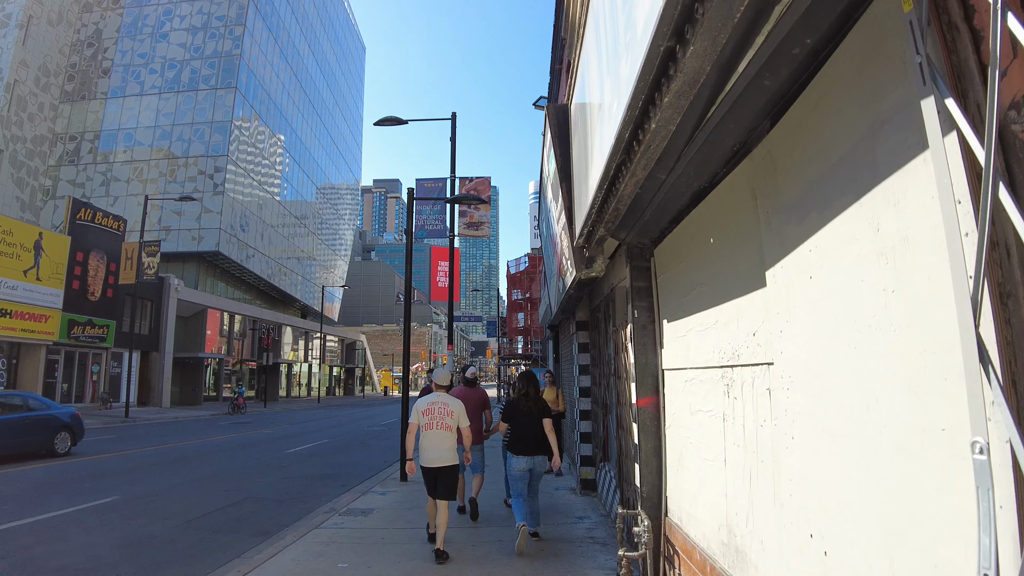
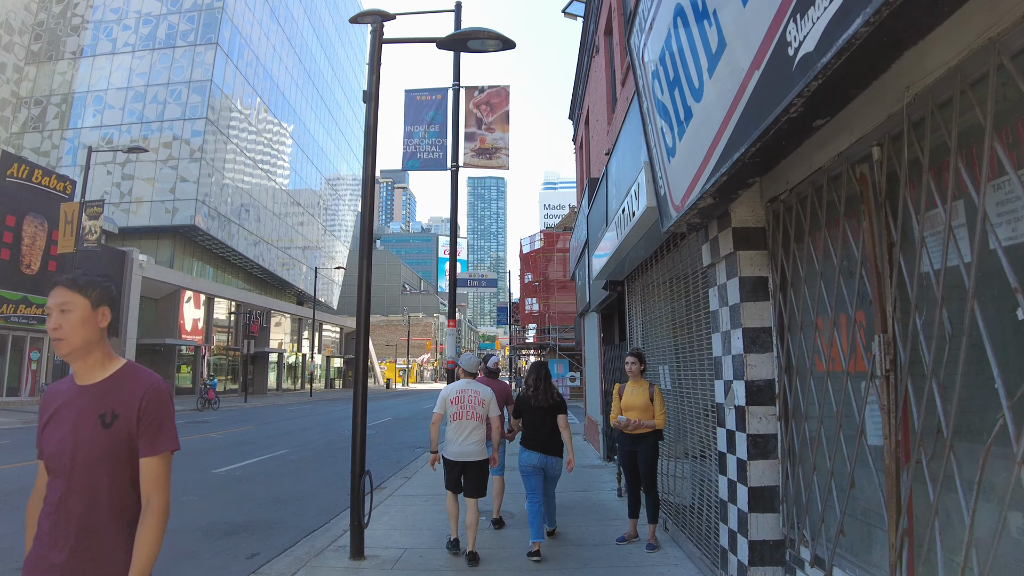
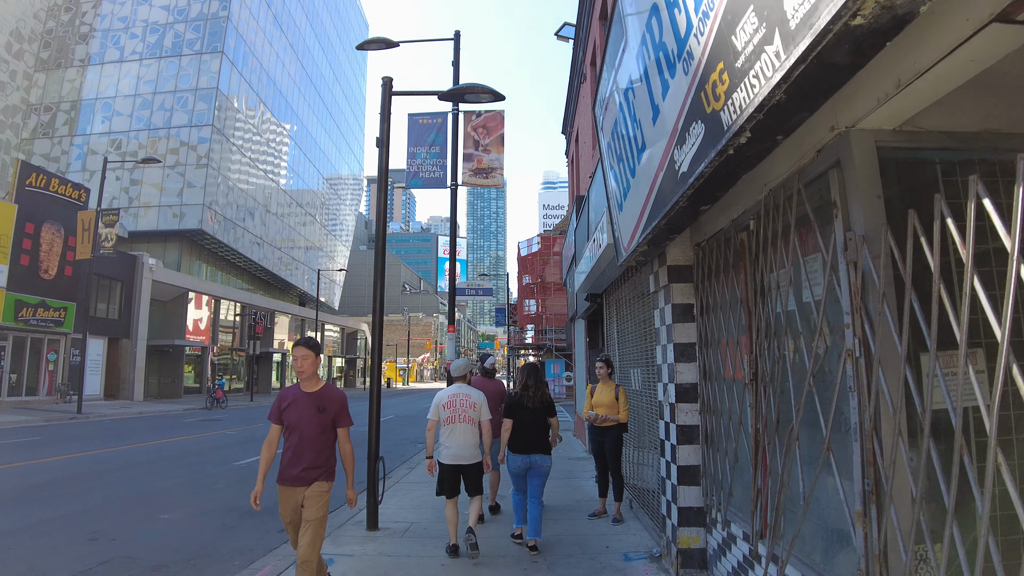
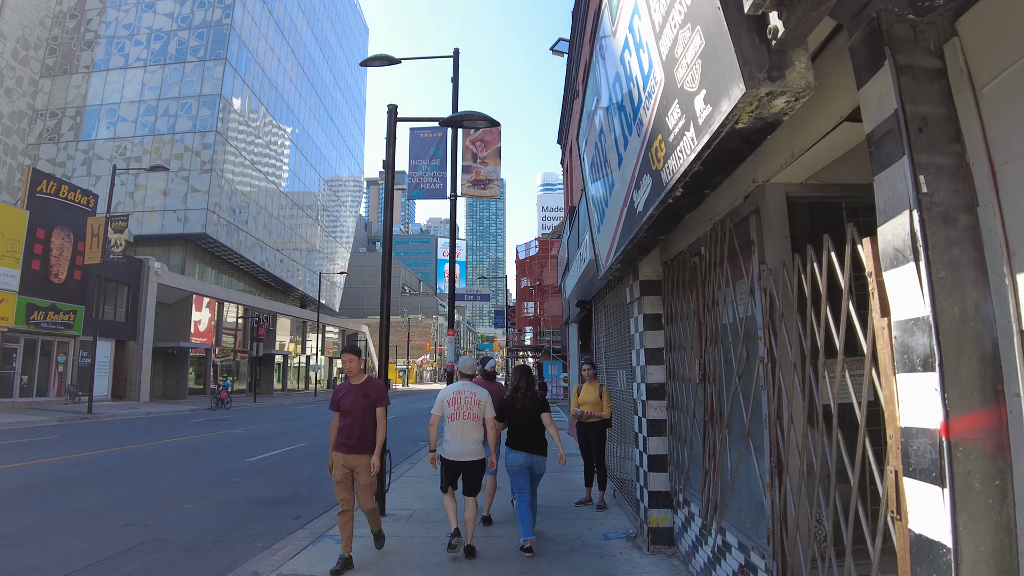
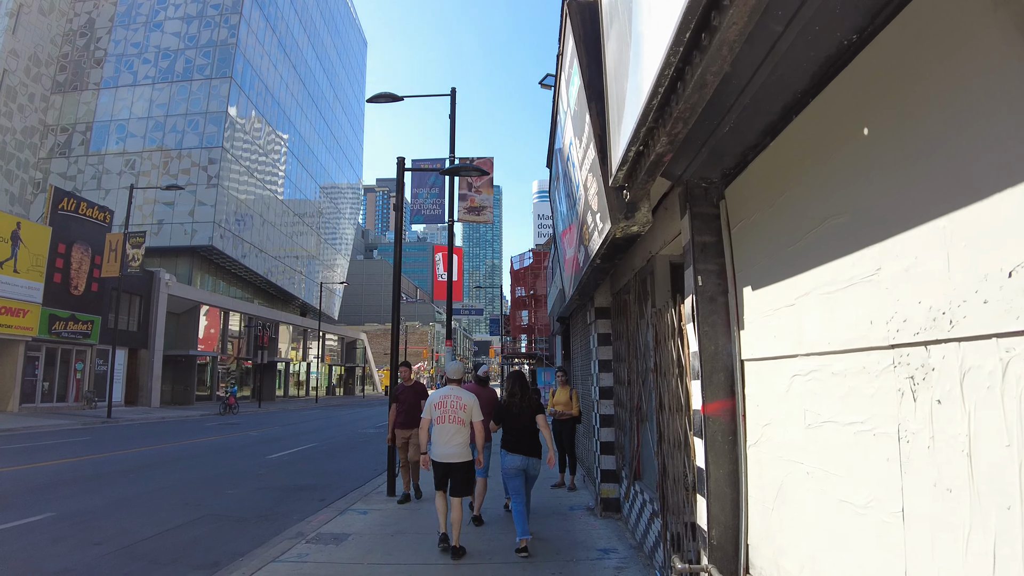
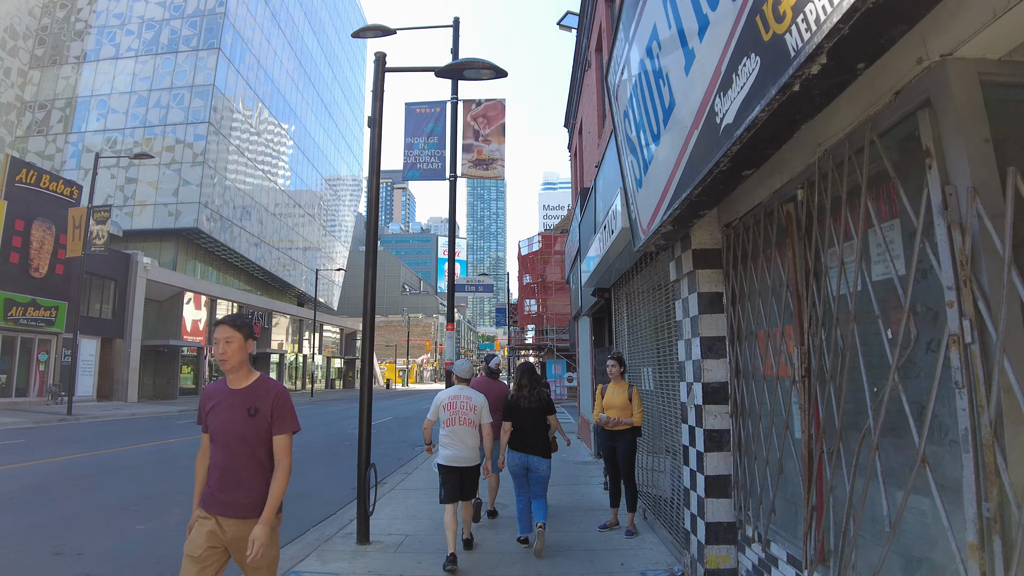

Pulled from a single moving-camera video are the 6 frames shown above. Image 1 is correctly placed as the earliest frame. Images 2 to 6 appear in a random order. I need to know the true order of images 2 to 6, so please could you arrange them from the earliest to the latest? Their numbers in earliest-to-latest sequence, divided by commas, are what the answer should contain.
5, 4, 3, 6, 2
